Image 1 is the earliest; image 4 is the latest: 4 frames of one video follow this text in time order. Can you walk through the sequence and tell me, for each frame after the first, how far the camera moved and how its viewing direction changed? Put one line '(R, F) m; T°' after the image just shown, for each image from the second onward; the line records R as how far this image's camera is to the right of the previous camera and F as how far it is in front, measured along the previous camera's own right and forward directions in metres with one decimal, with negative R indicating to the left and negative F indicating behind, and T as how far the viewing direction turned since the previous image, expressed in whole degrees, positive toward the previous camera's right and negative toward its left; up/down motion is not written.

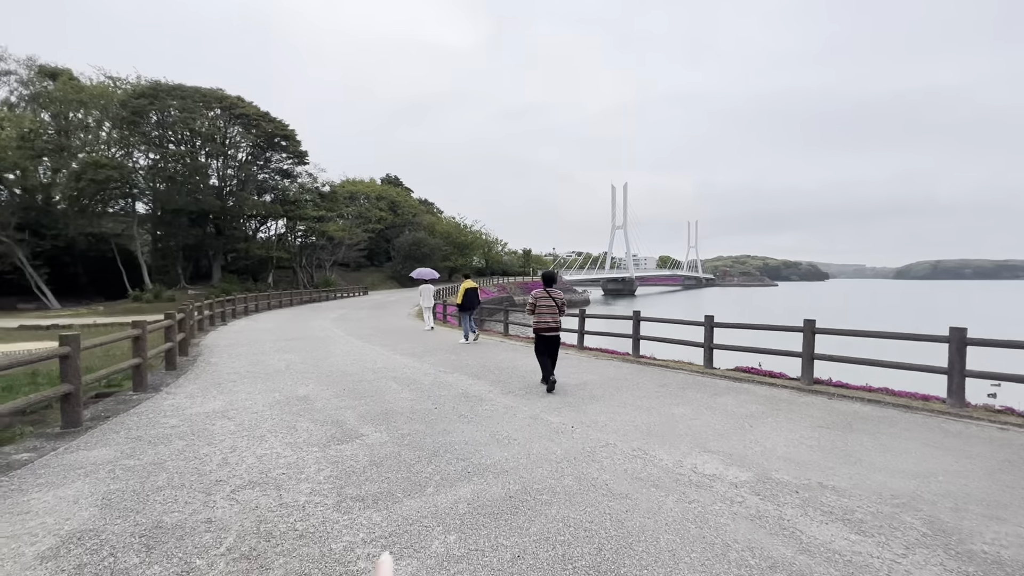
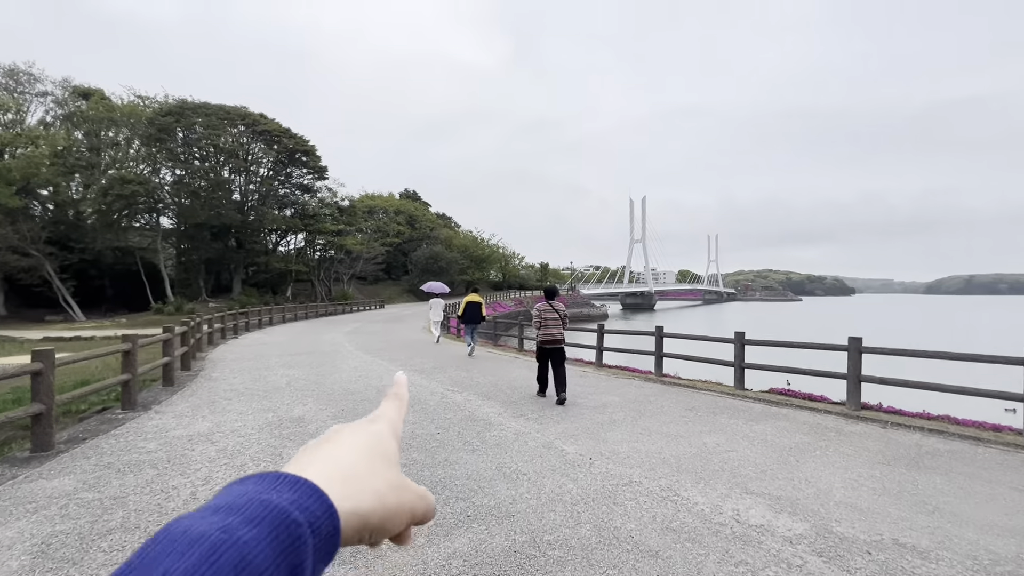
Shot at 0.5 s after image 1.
(0.0, +0.9) m; -2°
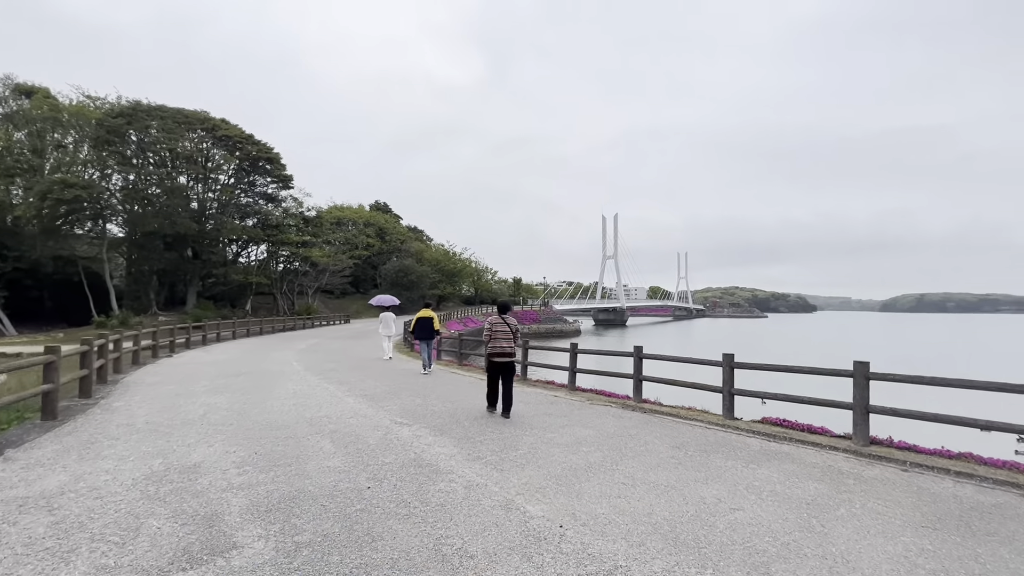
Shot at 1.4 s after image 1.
(+0.2, +1.8) m; +2°
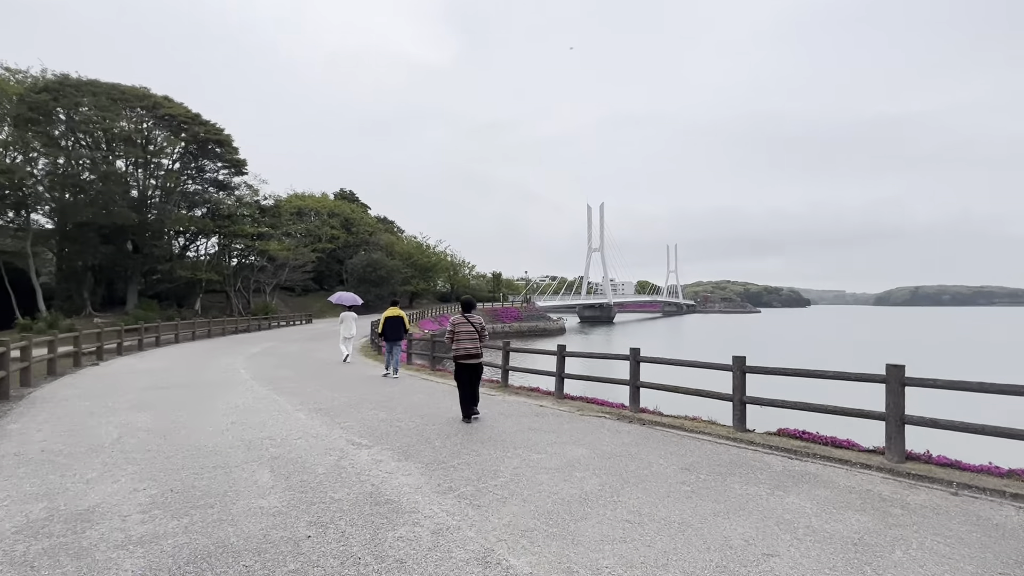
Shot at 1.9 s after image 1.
(0.0, +1.5) m; +1°
